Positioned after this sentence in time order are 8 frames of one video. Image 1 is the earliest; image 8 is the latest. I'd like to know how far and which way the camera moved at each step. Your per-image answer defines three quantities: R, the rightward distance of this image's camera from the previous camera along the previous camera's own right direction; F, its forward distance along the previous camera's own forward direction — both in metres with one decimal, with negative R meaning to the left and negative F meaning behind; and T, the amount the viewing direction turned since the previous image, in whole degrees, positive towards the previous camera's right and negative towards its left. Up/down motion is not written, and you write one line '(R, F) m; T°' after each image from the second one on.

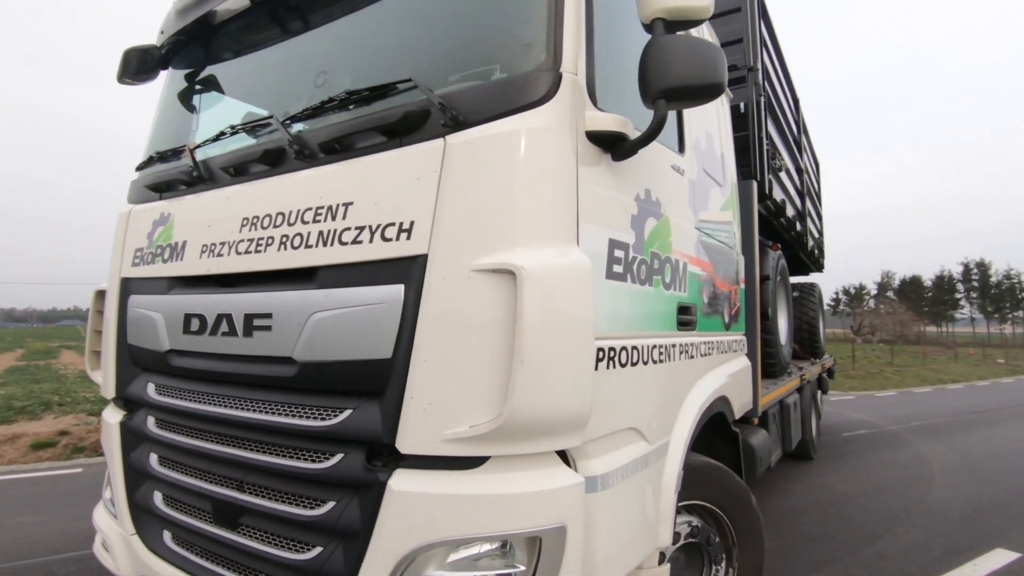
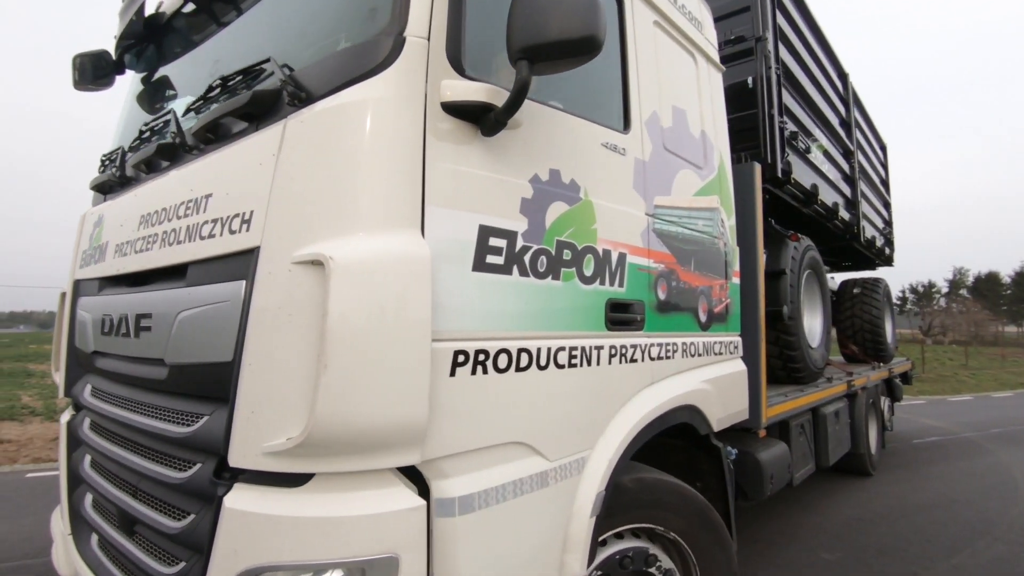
(+0.6, +0.3) m; -7°
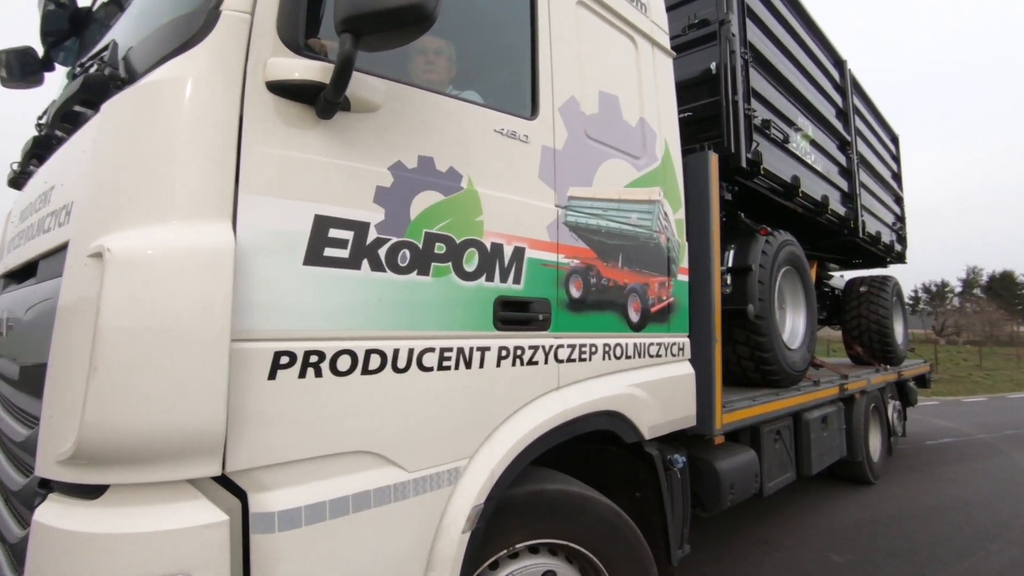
(+0.5, +0.2) m; -3°
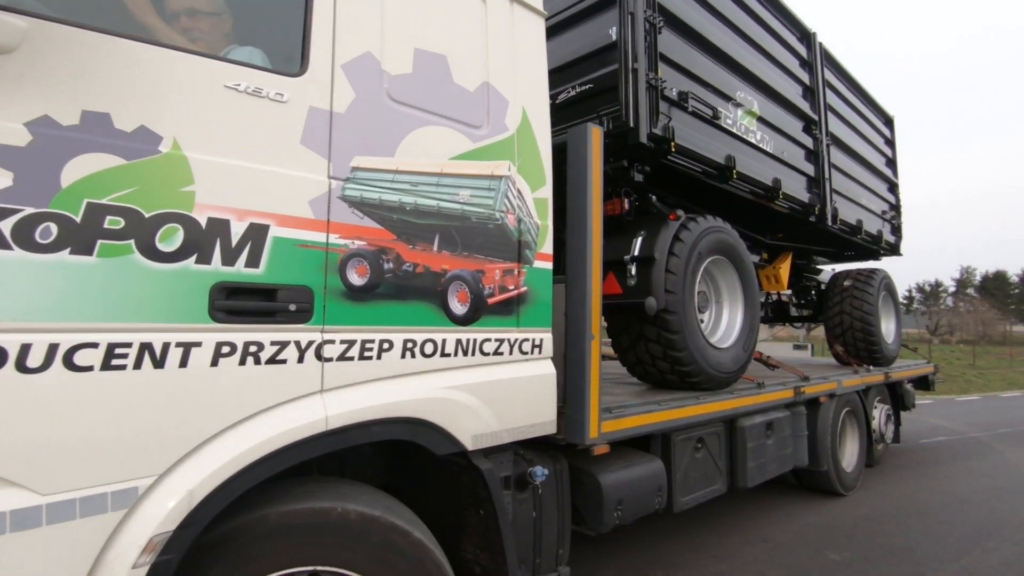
(+0.9, +0.4) m; -3°
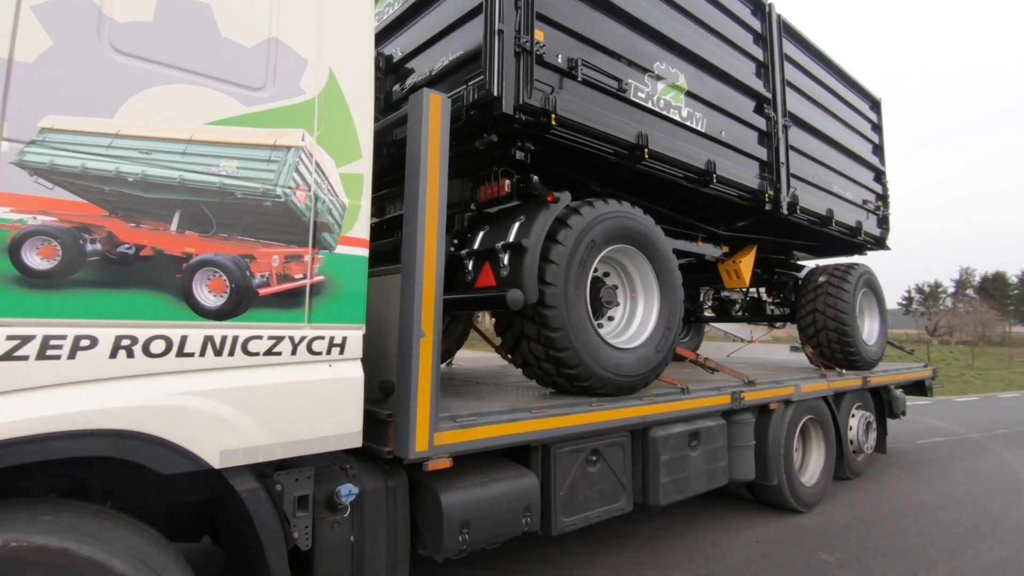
(+0.9, +0.4) m; -3°
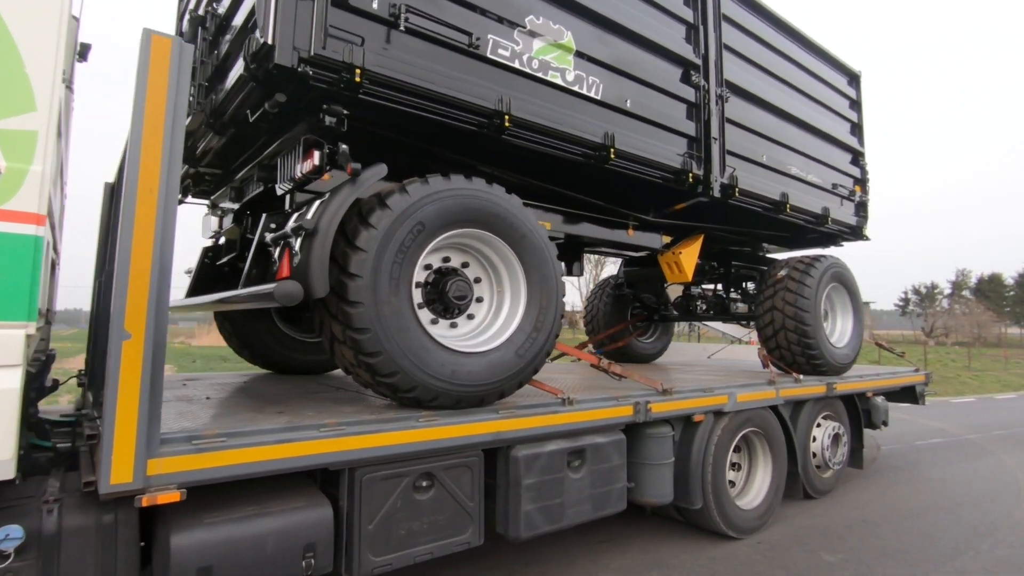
(+1.0, +0.5) m; -2°
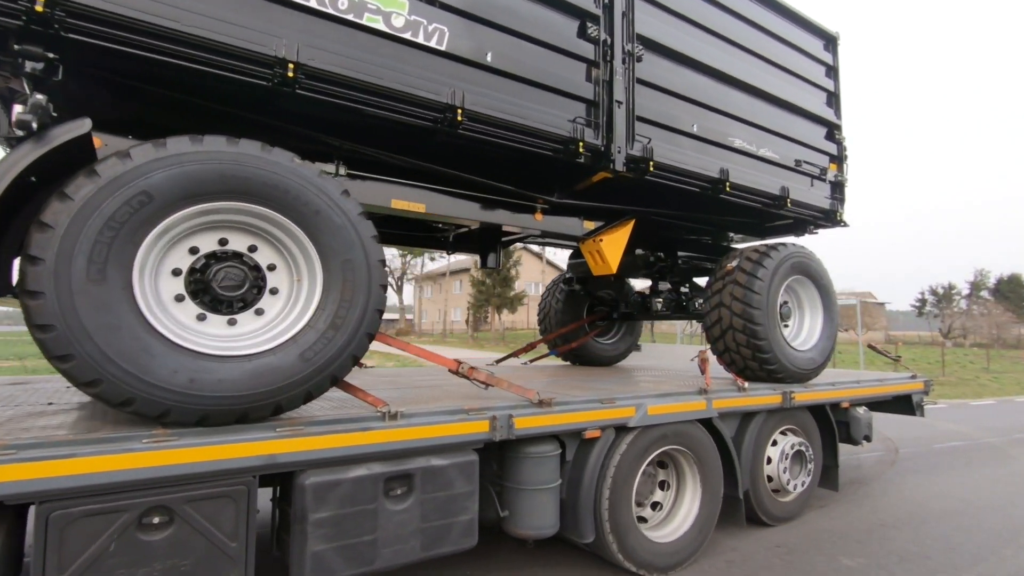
(+1.0, +0.6) m; -4°
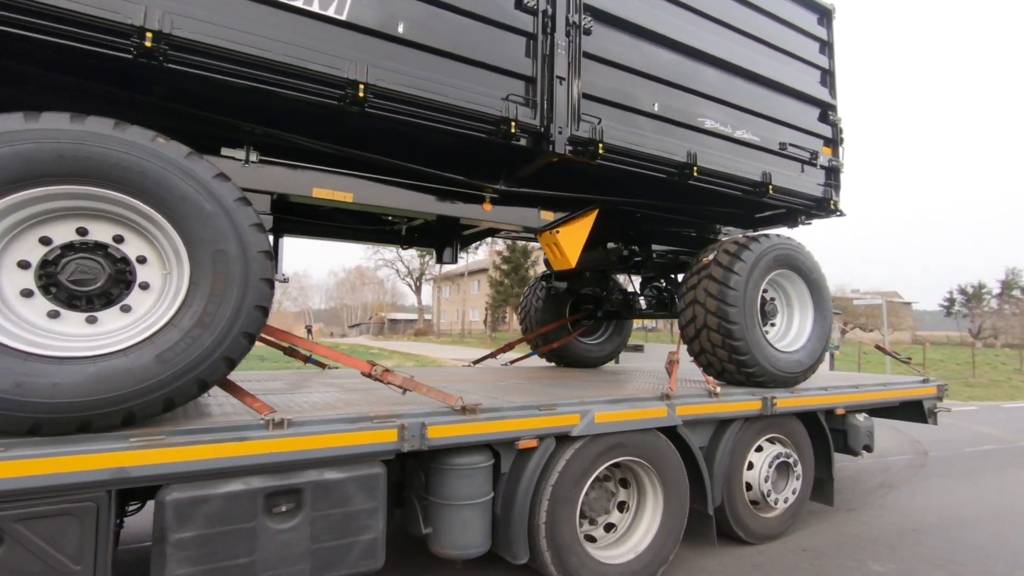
(+0.5, +0.3) m; -3°
